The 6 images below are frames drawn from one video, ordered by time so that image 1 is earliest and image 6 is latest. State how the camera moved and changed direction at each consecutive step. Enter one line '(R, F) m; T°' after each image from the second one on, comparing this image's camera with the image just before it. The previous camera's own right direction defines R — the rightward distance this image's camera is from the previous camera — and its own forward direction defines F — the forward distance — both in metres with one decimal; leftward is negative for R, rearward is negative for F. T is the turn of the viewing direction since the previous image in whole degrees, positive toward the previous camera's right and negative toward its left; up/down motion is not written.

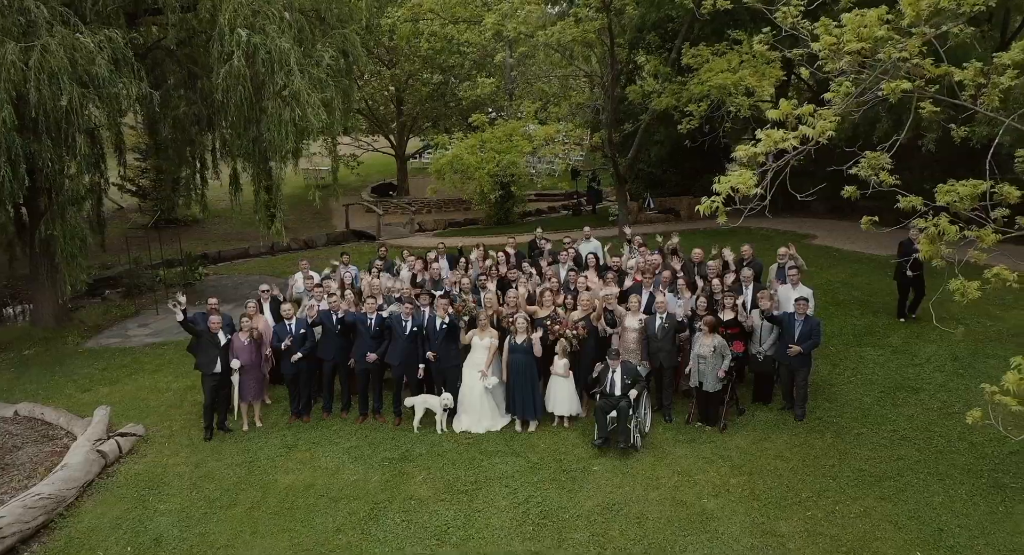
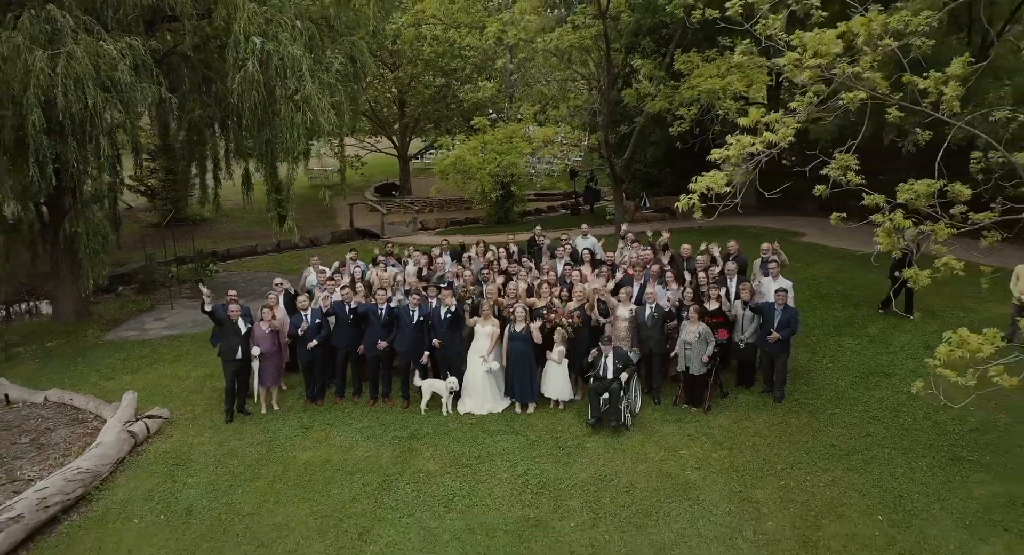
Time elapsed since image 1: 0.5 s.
(0.0, -0.5) m; 0°
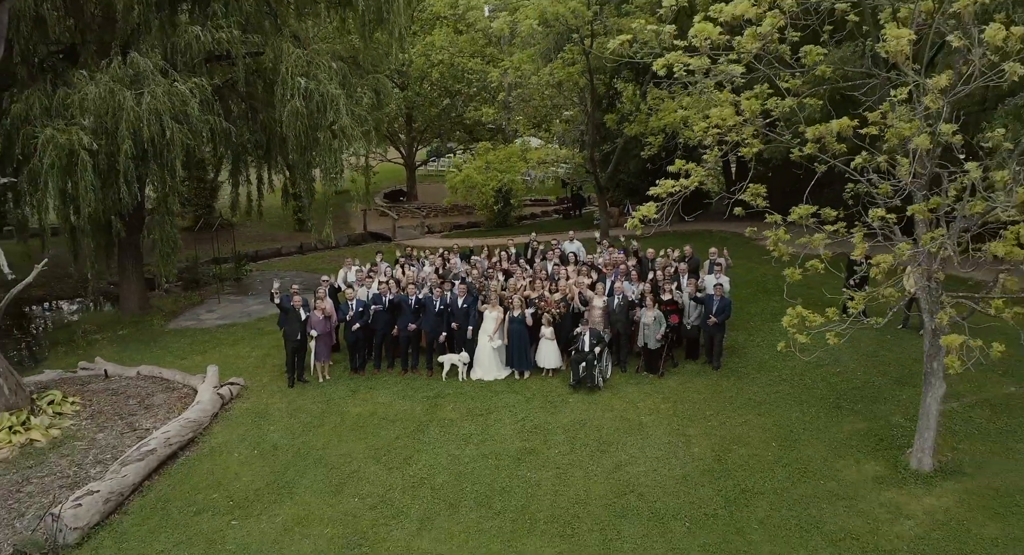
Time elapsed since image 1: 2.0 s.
(-0.1, -2.2) m; 0°
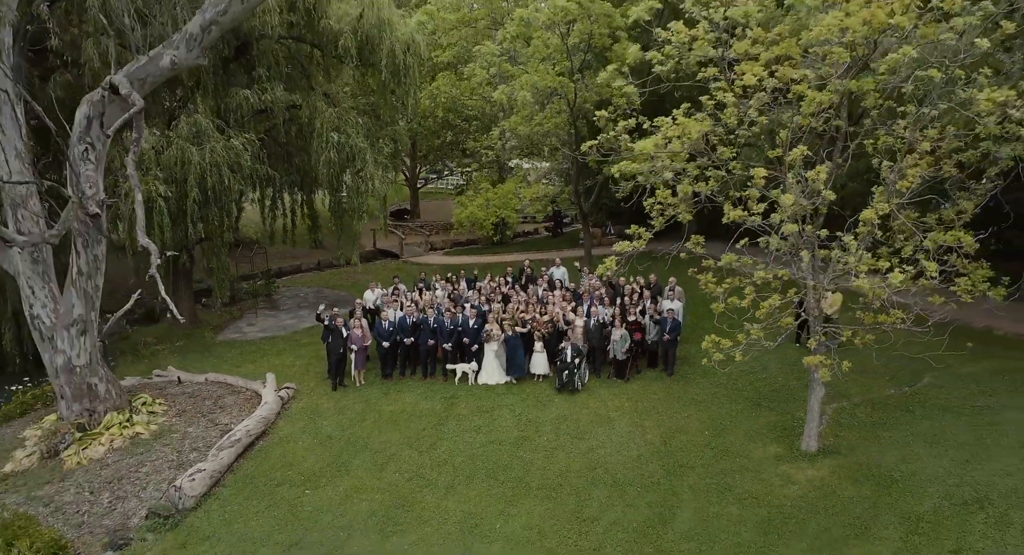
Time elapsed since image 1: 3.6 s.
(-0.1, -2.6) m; +1°
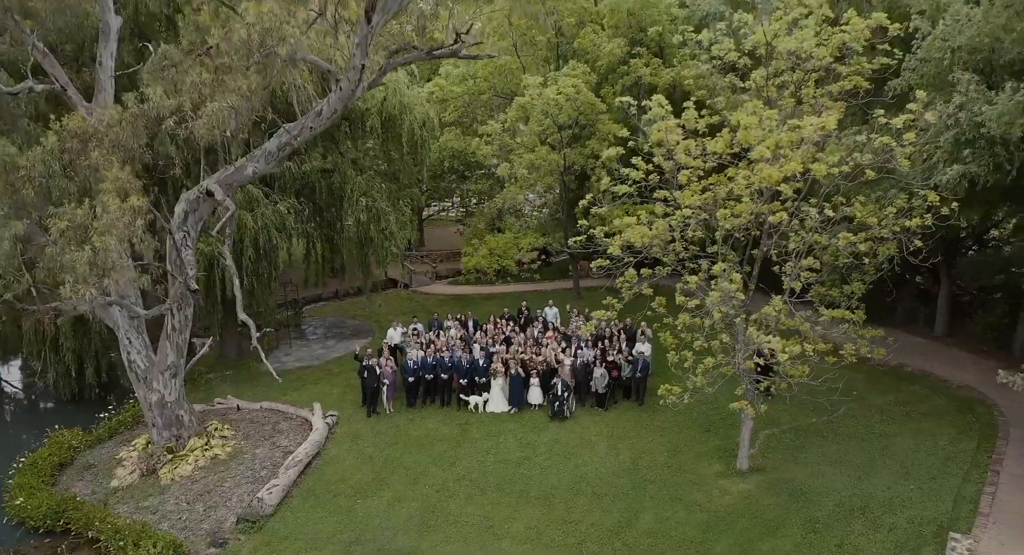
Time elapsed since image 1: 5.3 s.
(-0.3, -3.0) m; +1°
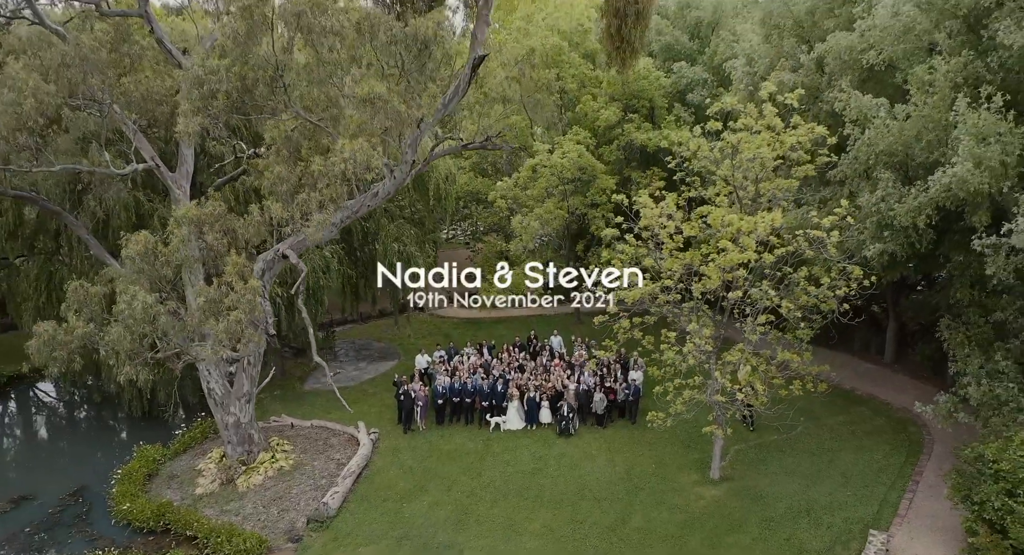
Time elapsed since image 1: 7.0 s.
(-0.6, -3.0) m; 0°
